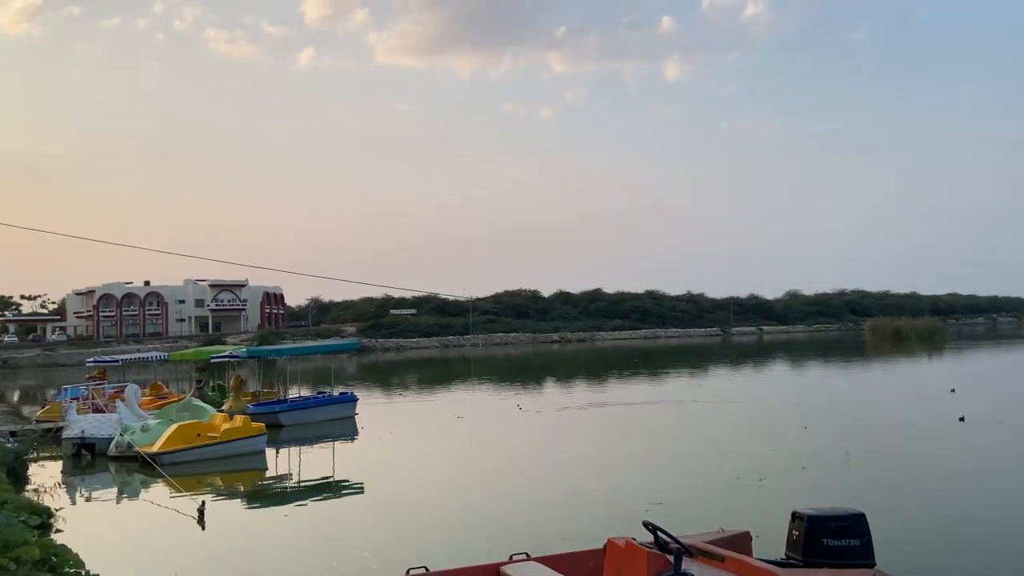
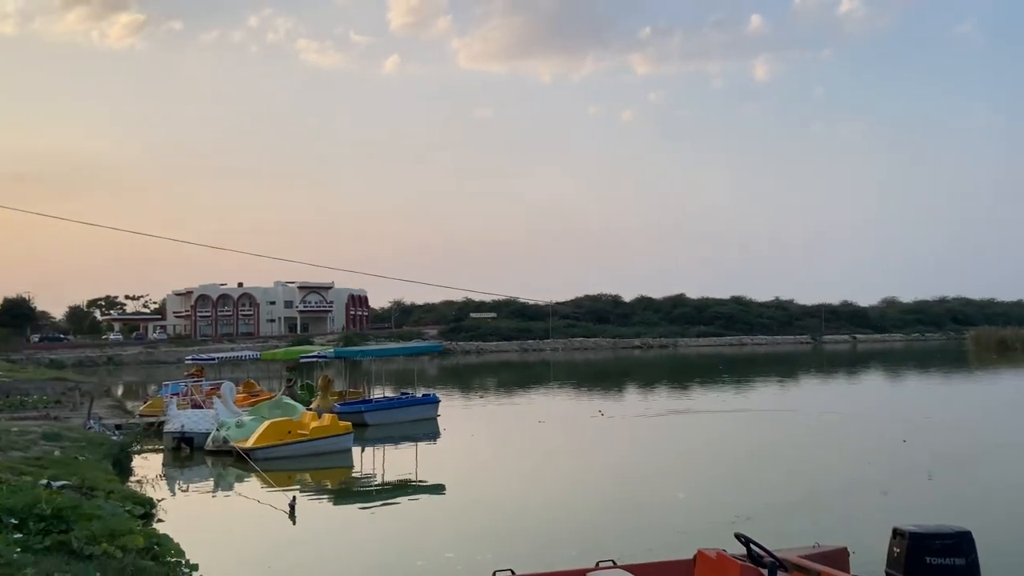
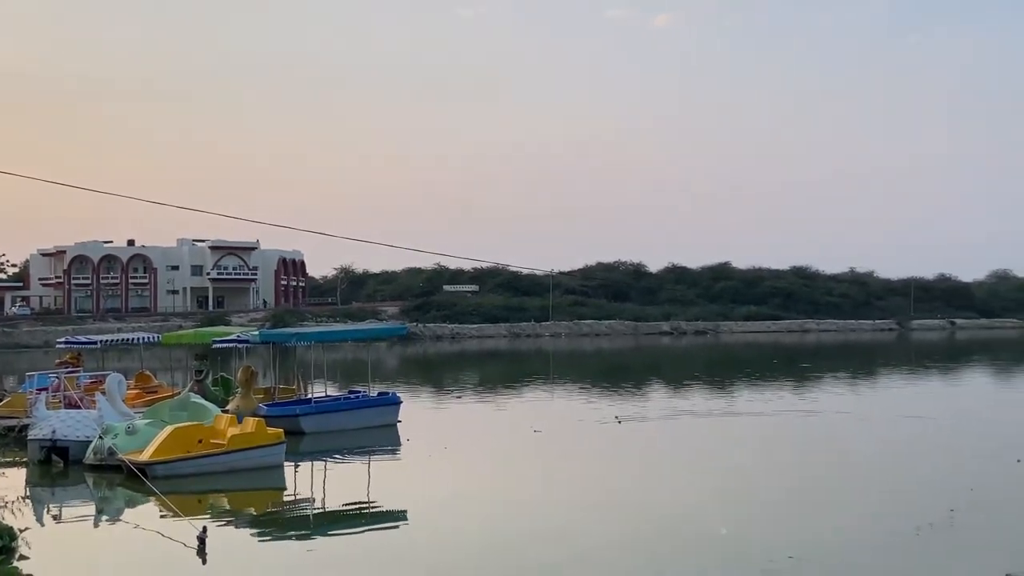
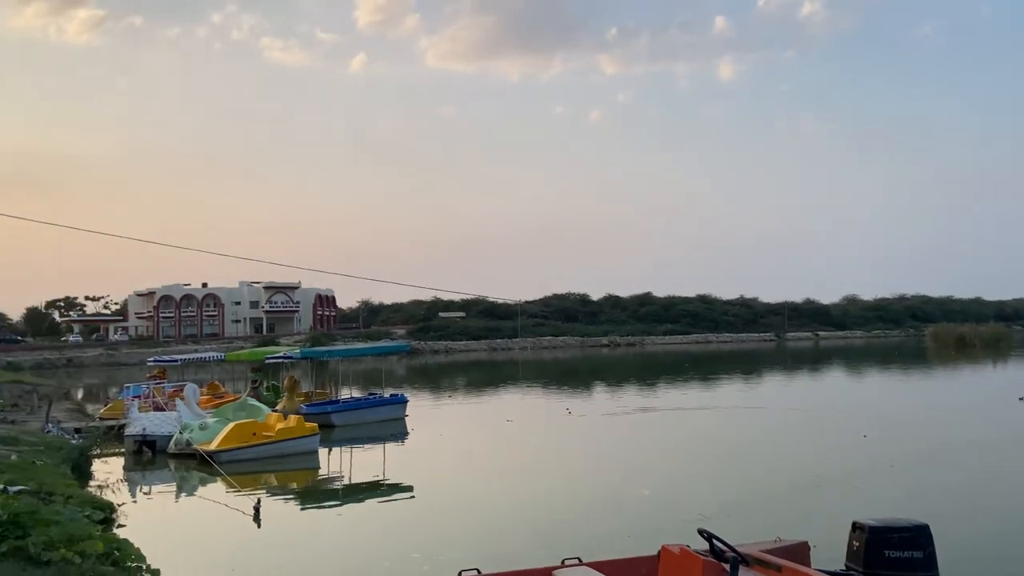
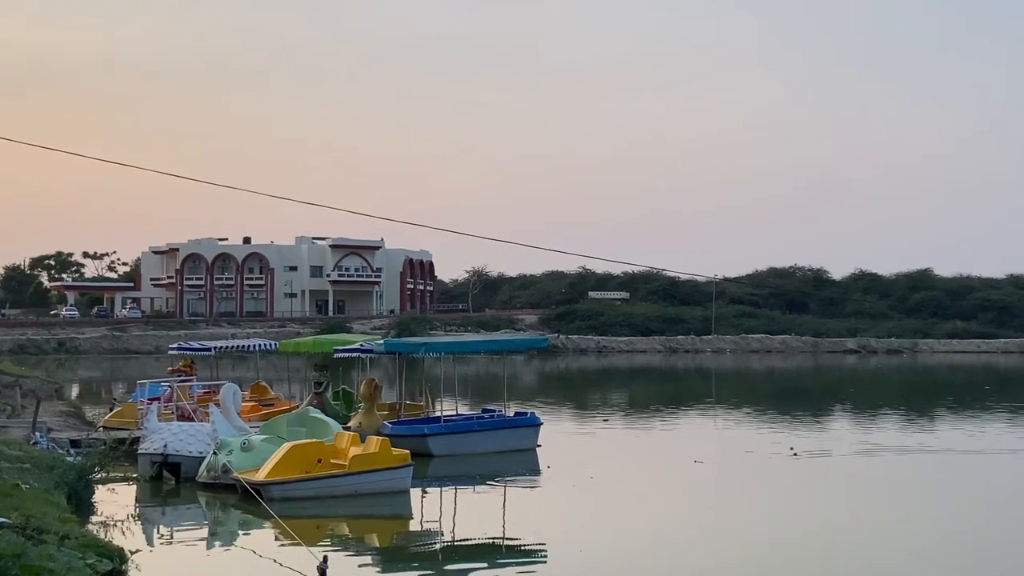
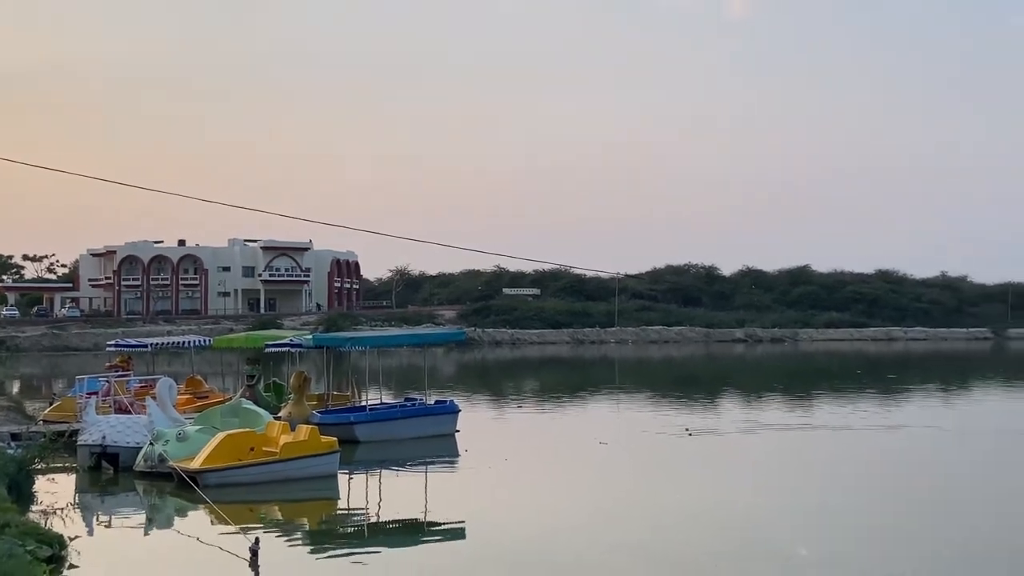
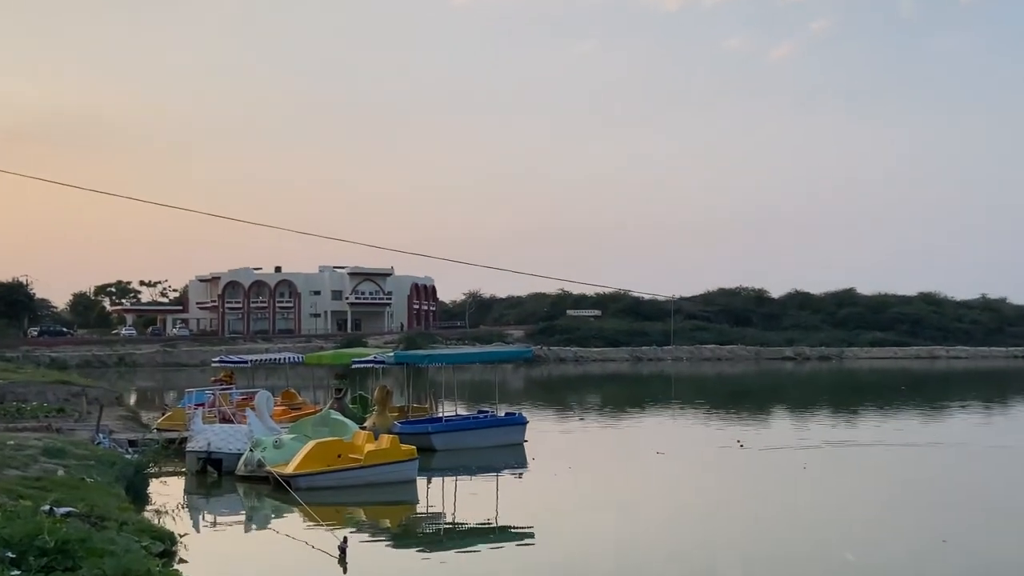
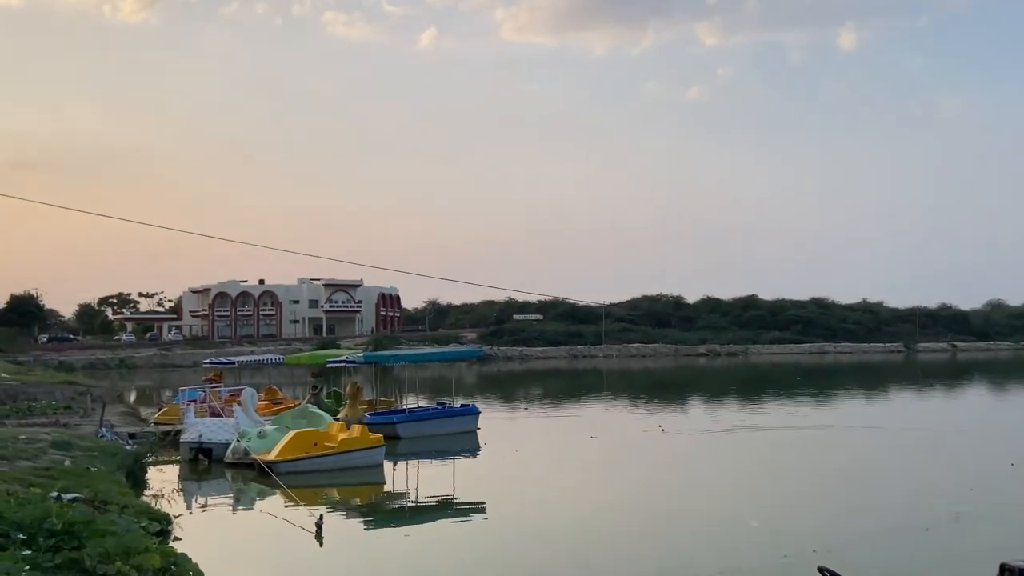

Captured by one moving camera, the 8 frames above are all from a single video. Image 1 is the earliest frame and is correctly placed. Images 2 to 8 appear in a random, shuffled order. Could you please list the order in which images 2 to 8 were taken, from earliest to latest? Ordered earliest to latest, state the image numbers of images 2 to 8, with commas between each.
4, 2, 8, 7, 5, 6, 3
